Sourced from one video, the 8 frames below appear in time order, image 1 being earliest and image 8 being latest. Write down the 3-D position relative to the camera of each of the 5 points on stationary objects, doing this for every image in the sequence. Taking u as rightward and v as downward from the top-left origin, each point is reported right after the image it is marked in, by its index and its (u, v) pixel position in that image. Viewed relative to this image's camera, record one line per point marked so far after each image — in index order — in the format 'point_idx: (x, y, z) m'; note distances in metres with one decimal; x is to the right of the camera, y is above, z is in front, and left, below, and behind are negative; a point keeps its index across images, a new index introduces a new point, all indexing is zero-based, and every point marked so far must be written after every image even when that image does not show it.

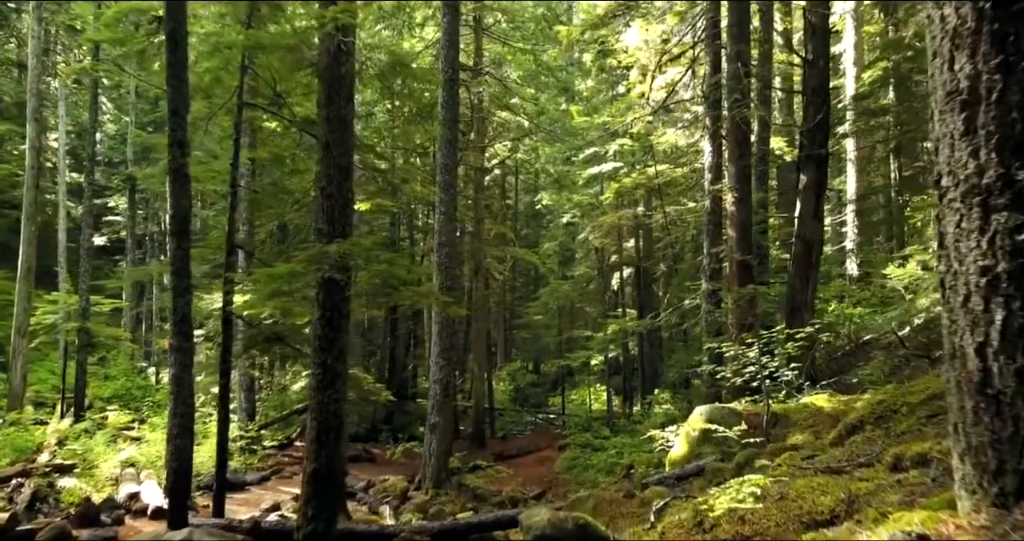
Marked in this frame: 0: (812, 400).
0: (+3.5, -1.5, +8.6) m
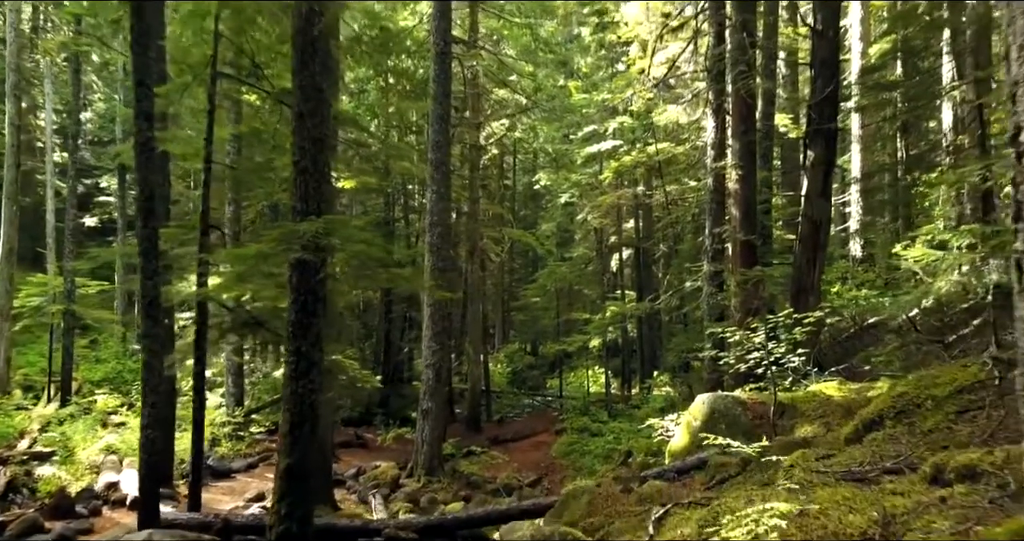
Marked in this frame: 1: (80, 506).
0: (+3.4, -1.3, +8.1) m
1: (-6.2, -3.4, +10.5) m
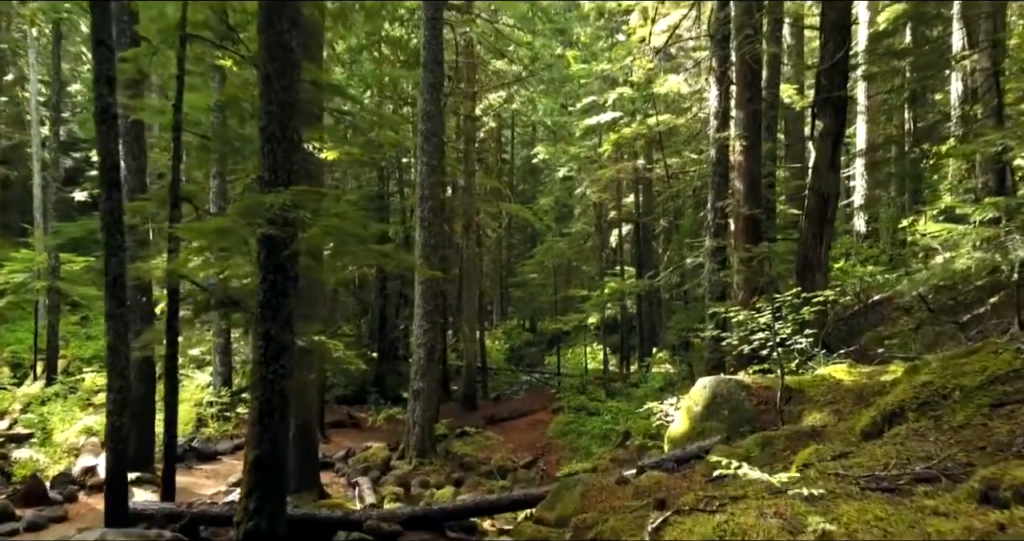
0: (+3.3, -1.1, +7.6) m
1: (-6.3, -3.1, +10.1) m
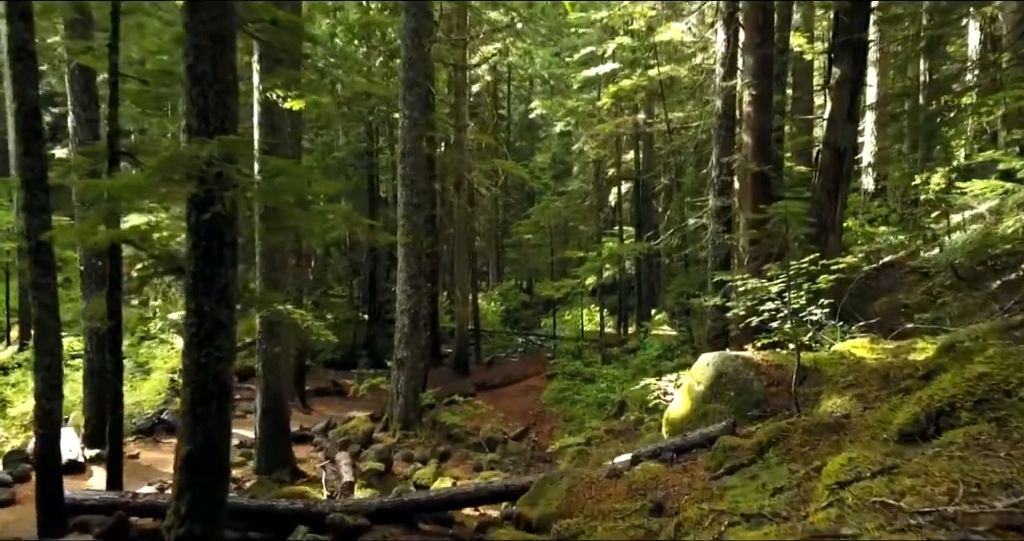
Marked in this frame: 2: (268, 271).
0: (+3.1, -0.7, +6.8) m
1: (-6.5, -2.6, +9.4) m
2: (-3.2, 0.0, +9.6) m
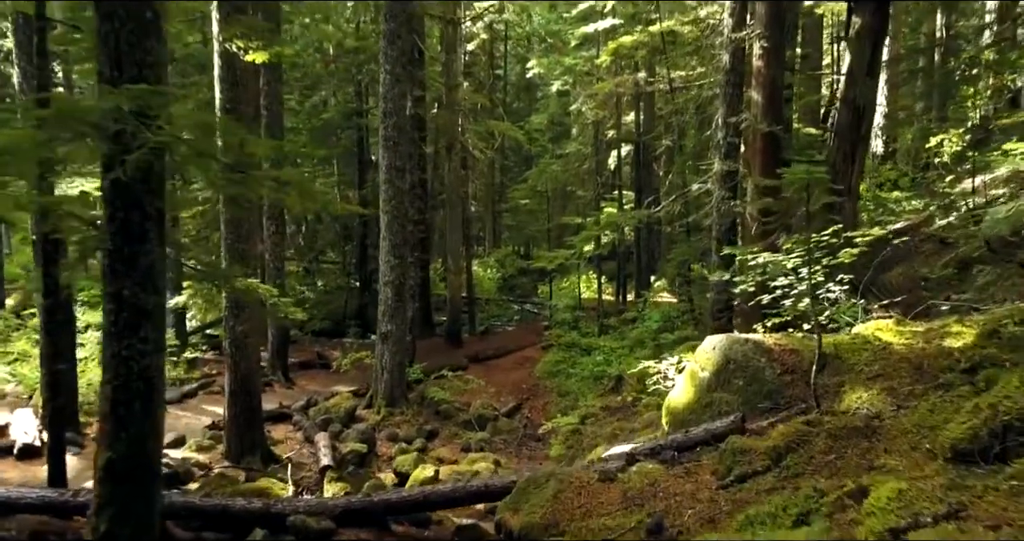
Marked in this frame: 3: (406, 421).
0: (+3.0, -0.5, +6.1) m
1: (-6.7, -2.2, +8.7) m
2: (-3.4, +0.3, +8.8) m
3: (-1.7, -2.5, +11.9) m
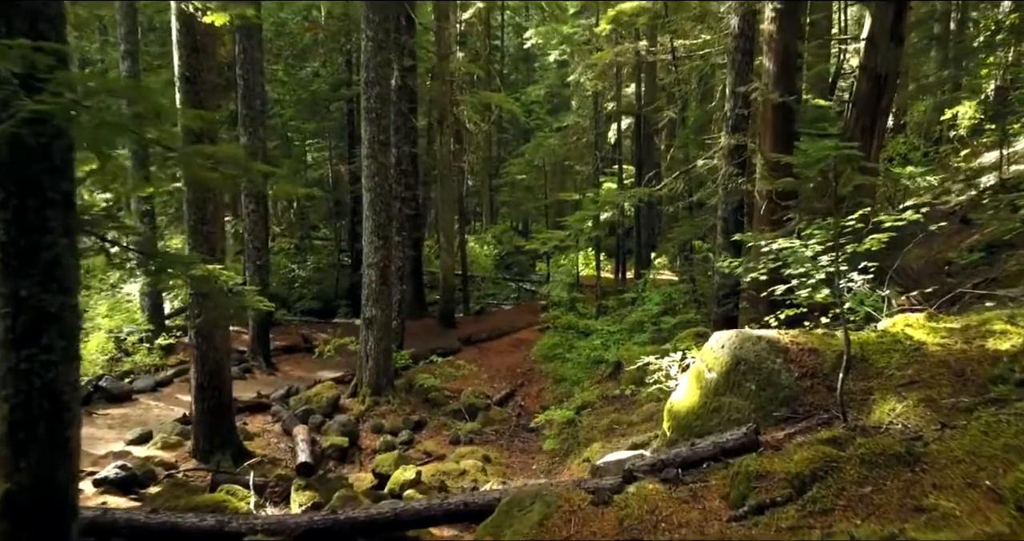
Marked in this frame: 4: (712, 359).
0: (+2.9, -0.4, +5.4) m
1: (-6.8, -2.1, +8.1) m
2: (-3.5, +0.5, +8.1) m
3: (-1.9, -2.2, +11.3) m
4: (+1.5, -0.7, +5.6) m
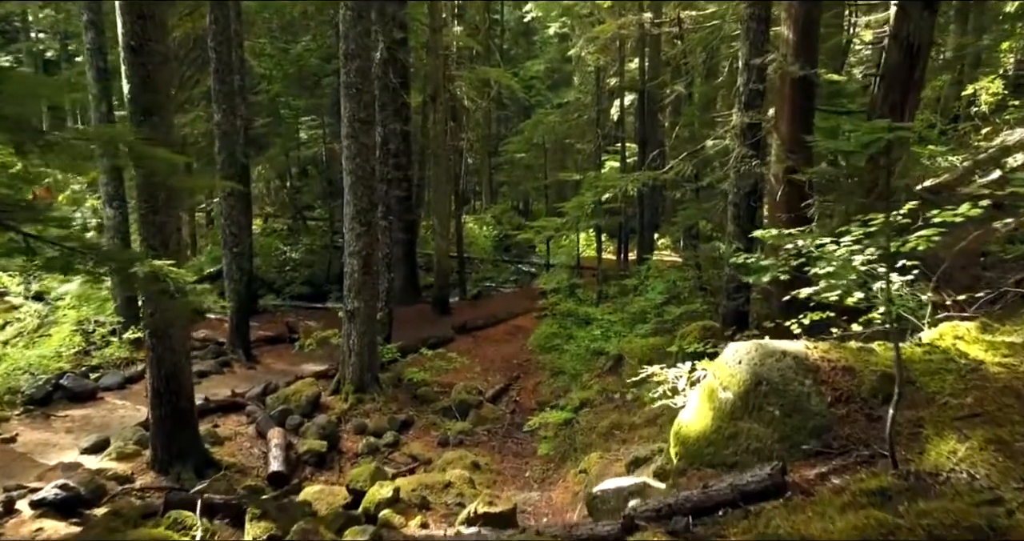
0: (+2.7, -0.5, +4.6) m
1: (-6.9, -2.0, +7.4) m
2: (-3.6, +0.6, +7.2) m
3: (-2.0, -2.0, +10.5) m
4: (+1.4, -0.7, +4.7) m
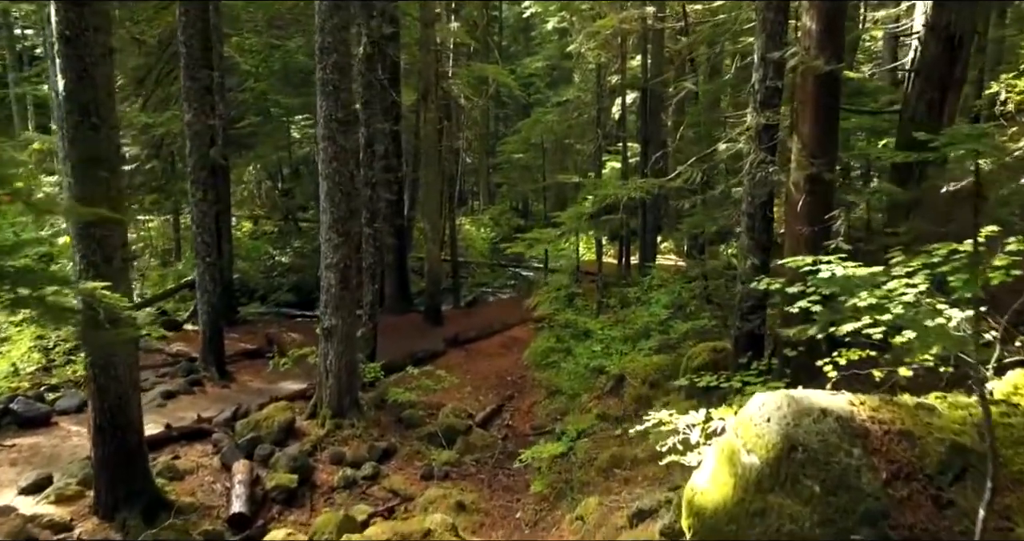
0: (+2.6, -0.7, +3.7) m
1: (-7.0, -2.2, +6.5) m
2: (-3.7, +0.4, +6.4) m
3: (-2.1, -2.2, +9.7) m
4: (+1.3, -0.9, +3.9) m
